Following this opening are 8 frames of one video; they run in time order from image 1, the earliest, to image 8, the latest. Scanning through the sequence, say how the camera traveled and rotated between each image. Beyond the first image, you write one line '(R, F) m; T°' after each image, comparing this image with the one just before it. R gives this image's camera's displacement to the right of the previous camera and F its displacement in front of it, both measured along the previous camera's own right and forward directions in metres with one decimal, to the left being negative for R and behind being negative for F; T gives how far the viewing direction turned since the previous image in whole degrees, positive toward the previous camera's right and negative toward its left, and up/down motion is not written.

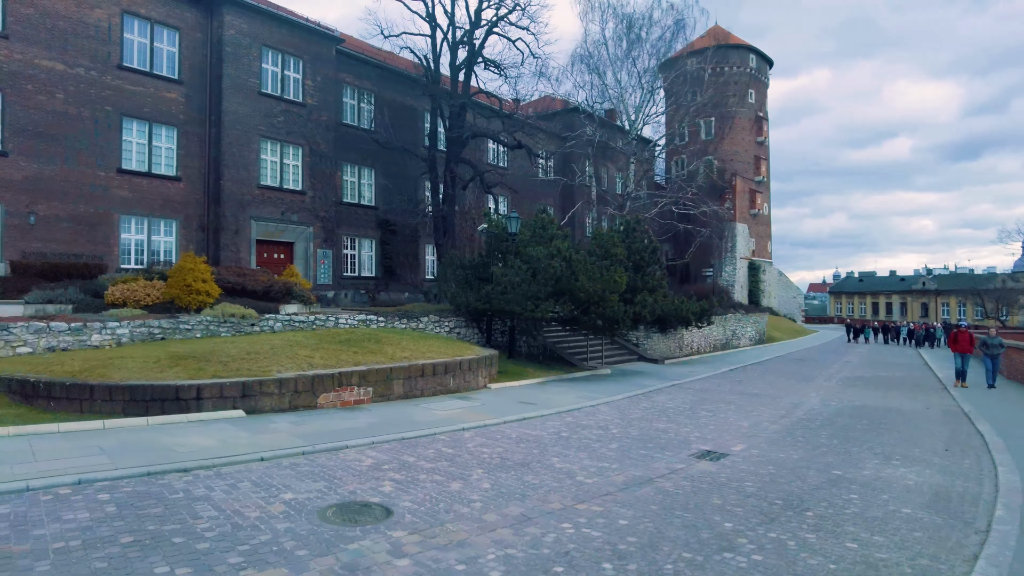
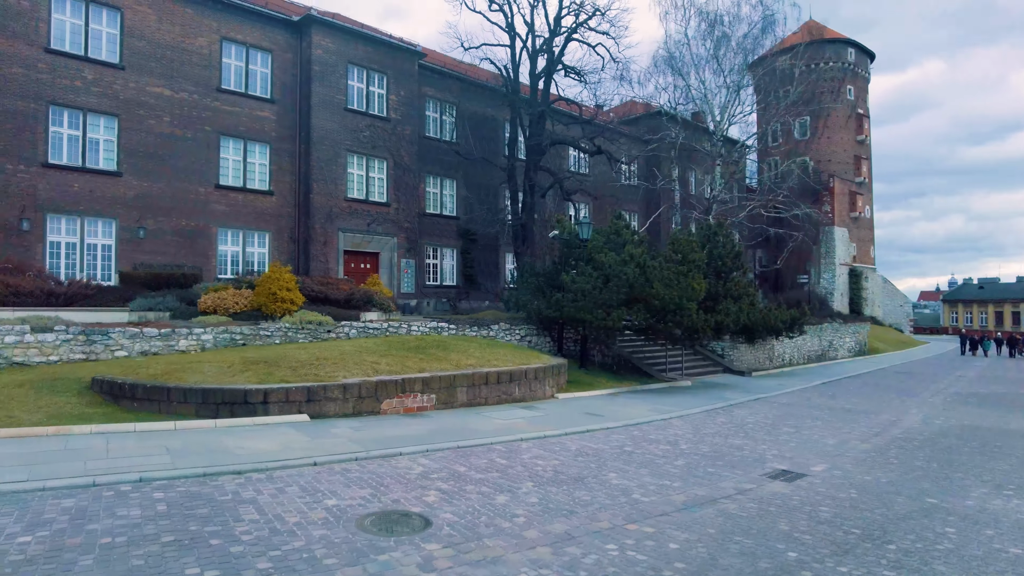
(+0.4, +0.3) m; -8°
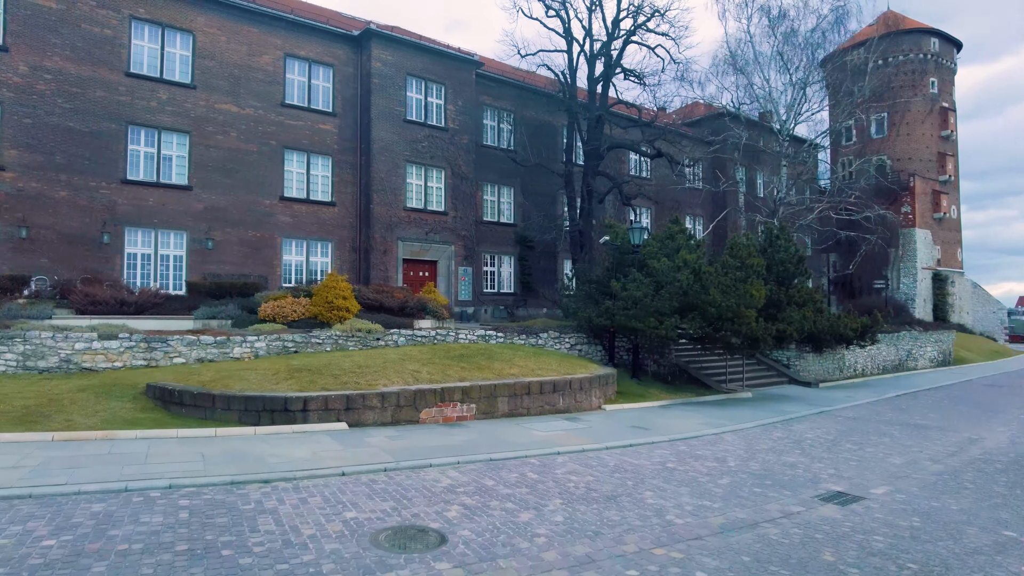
(+0.4, +0.3) m; -6°
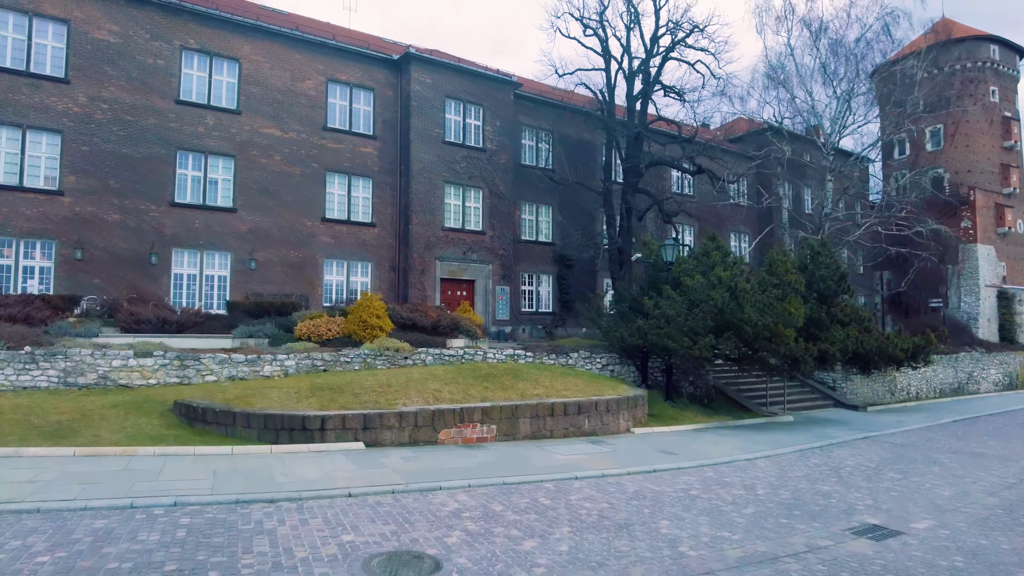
(+0.4, +0.2) m; -4°
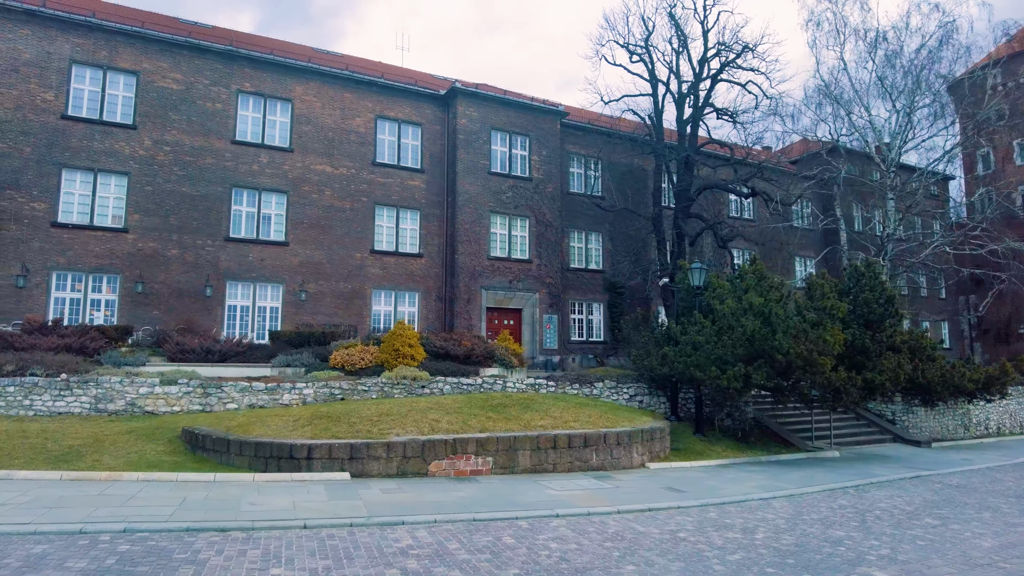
(+1.2, +0.4) m; -6°
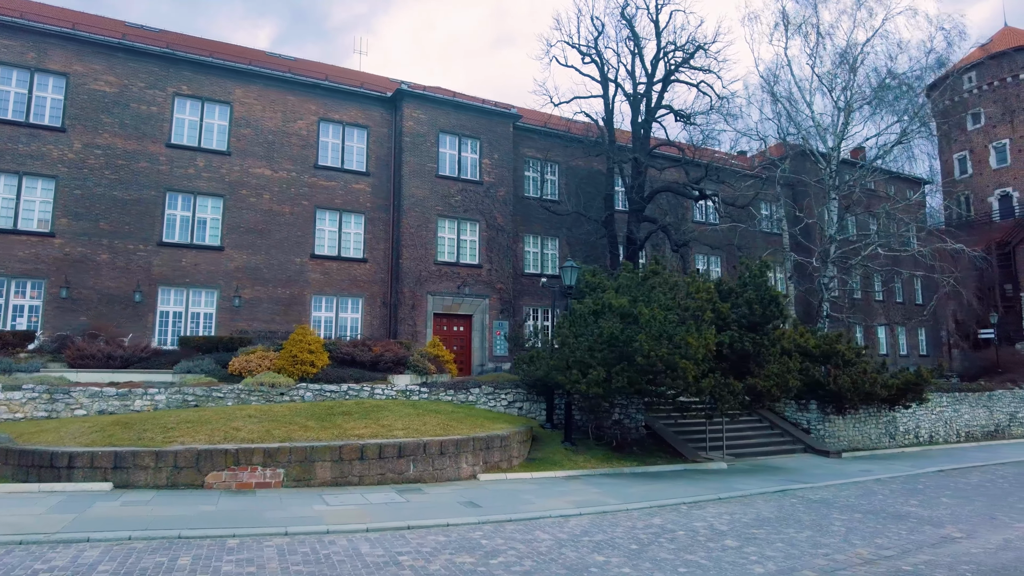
(+3.1, +0.8) m; -1°
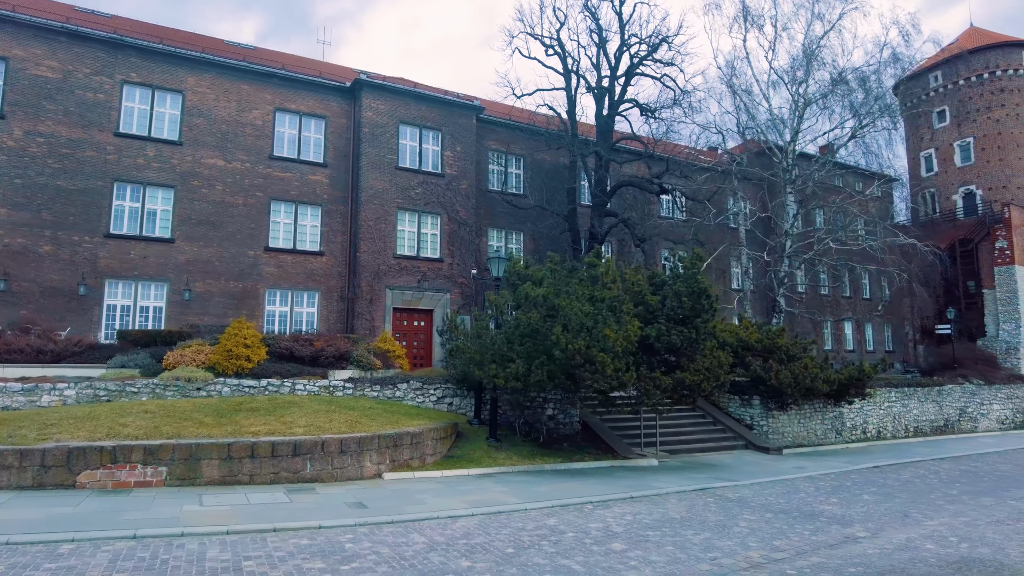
(+1.2, +0.4) m; +1°
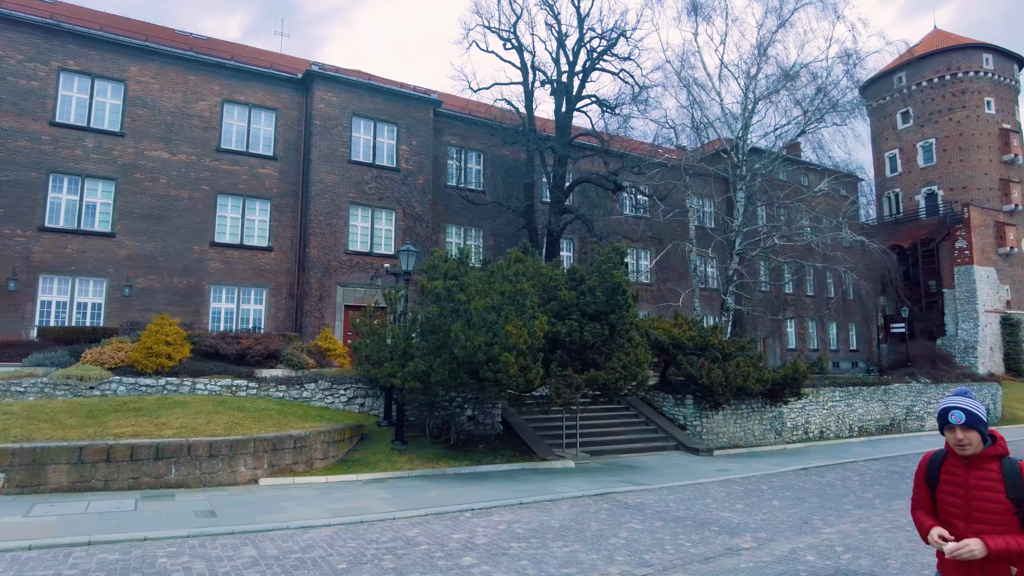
(+1.4, +0.6) m; +1°
